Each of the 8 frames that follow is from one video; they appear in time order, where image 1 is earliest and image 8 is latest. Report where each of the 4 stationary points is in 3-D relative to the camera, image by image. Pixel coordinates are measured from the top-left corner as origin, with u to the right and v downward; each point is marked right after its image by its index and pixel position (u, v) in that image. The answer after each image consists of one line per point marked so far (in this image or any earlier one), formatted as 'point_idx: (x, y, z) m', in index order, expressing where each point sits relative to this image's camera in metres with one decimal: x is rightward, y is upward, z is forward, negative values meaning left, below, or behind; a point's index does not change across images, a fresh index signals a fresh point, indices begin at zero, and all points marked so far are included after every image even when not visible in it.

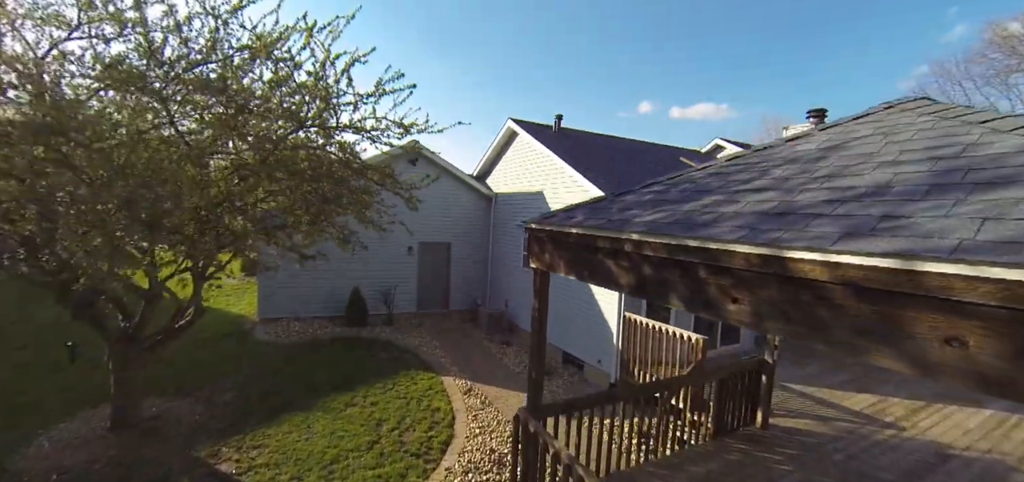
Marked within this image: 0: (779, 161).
0: (+2.5, +0.7, +4.5) m
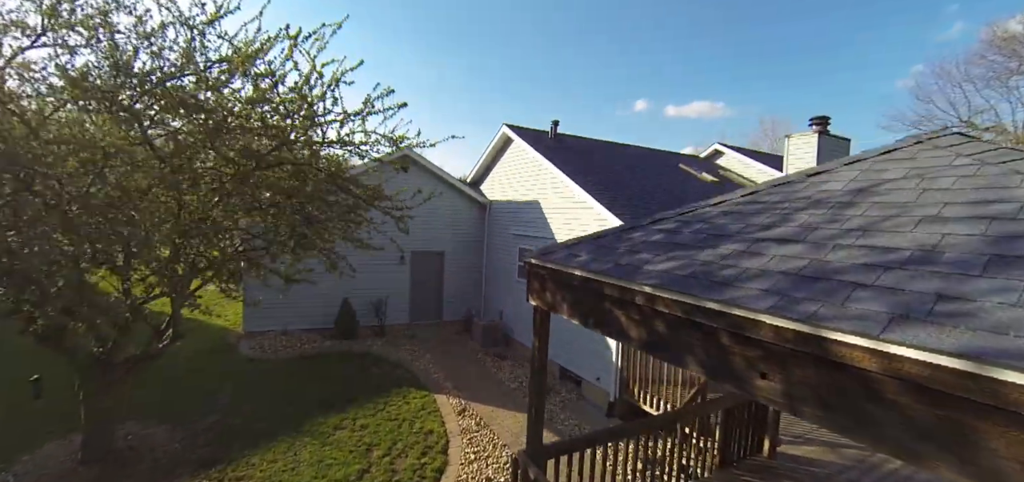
0: (+2.5, +0.3, +4.2) m
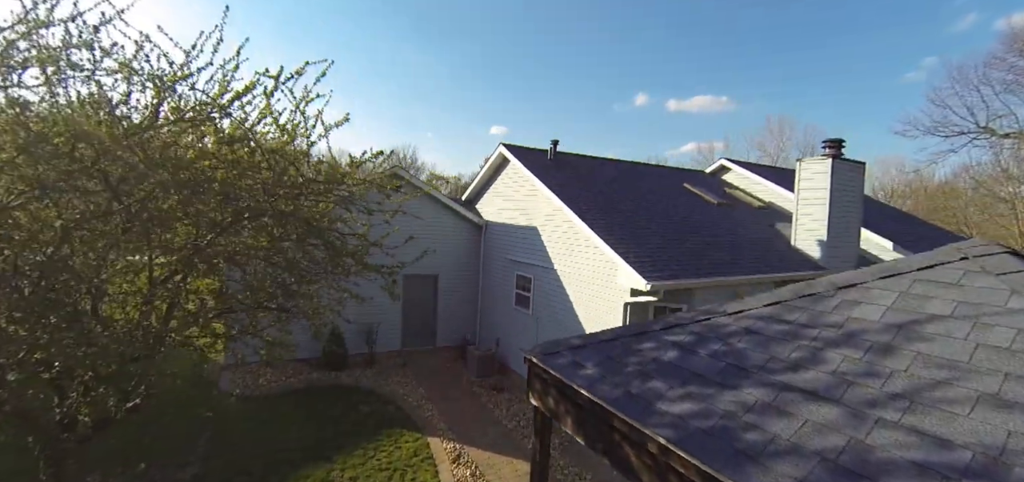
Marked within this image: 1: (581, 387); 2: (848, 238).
0: (+2.5, -0.7, +3.8) m
1: (+0.6, -1.2, +4.2) m
2: (+7.3, +0.1, +10.6) m
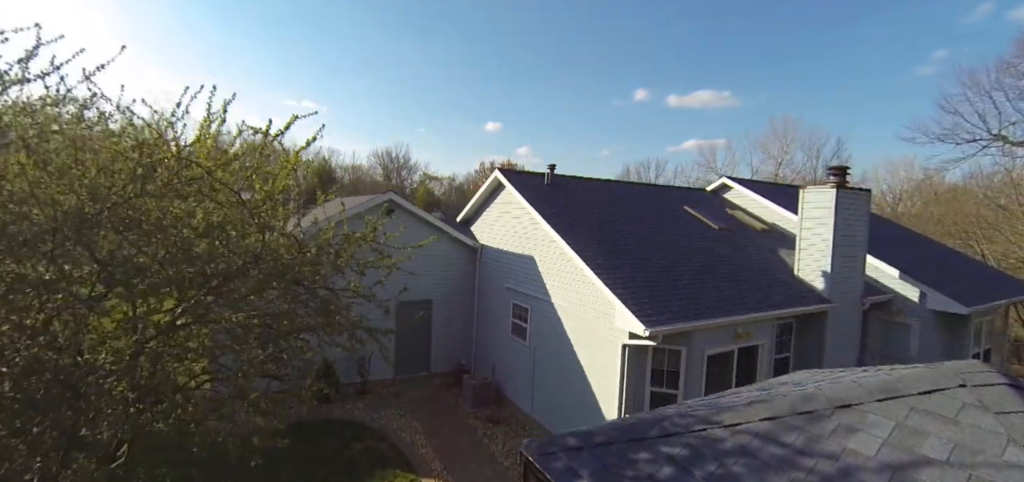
0: (+2.4, -1.7, +3.8) m
1: (+0.6, -2.3, +4.2) m
2: (+7.2, -0.6, +10.6) m
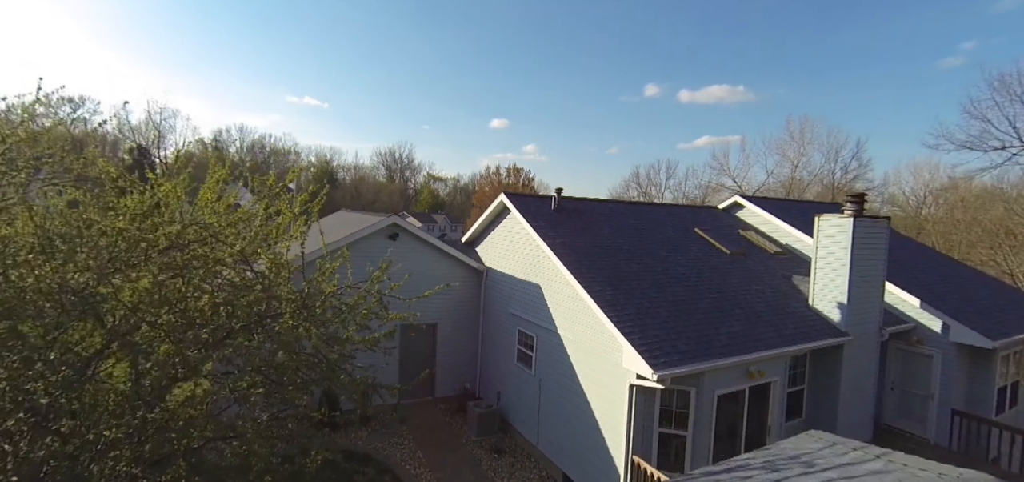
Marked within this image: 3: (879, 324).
0: (+2.4, -2.7, +3.5) m
1: (+0.6, -3.2, +4.0) m
2: (+7.3, -1.2, +10.2) m
3: (+7.7, -1.7, +10.3) m
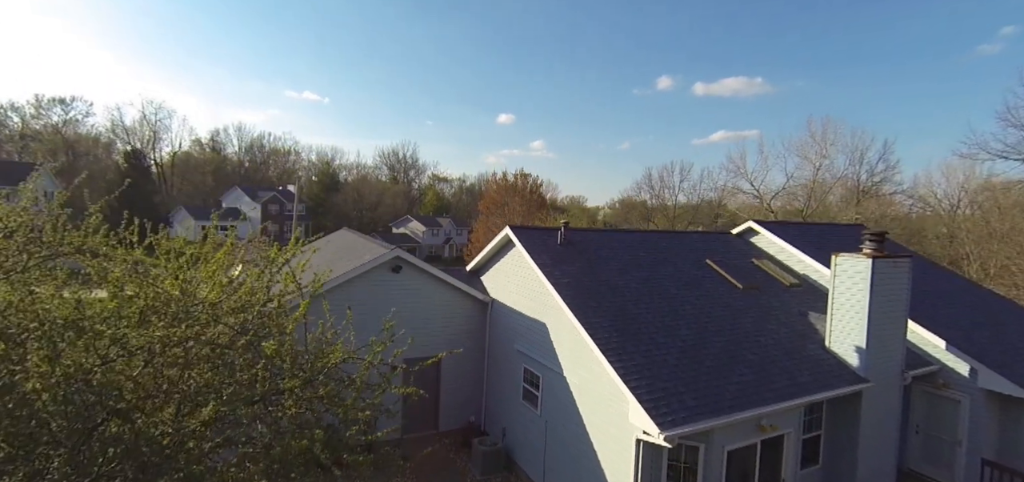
0: (+2.5, -3.9, +3.2) m
1: (+0.6, -4.3, +3.8) m
2: (+7.4, -2.0, +9.7) m
3: (+7.8, -2.5, +9.8) m
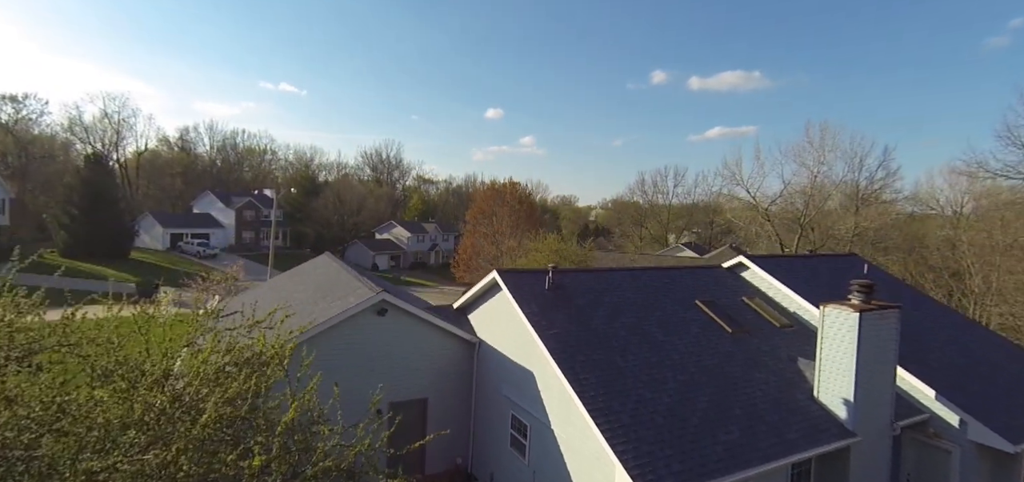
0: (+2.4, -5.3, +3.1) m
1: (+0.5, -5.7, +3.6) m
2: (+7.2, -2.9, +9.5) m
3: (+7.5, -3.5, +9.7) m
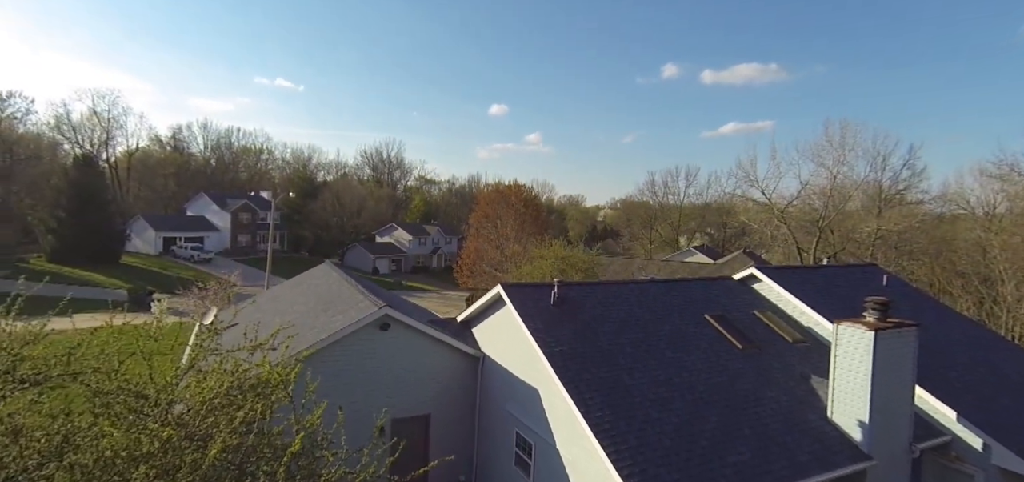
0: (+2.5, -5.7, +2.5) m
1: (+0.6, -6.1, +3.1) m
2: (+7.4, -3.2, +8.9) m
3: (+7.7, -3.7, +9.0) m
